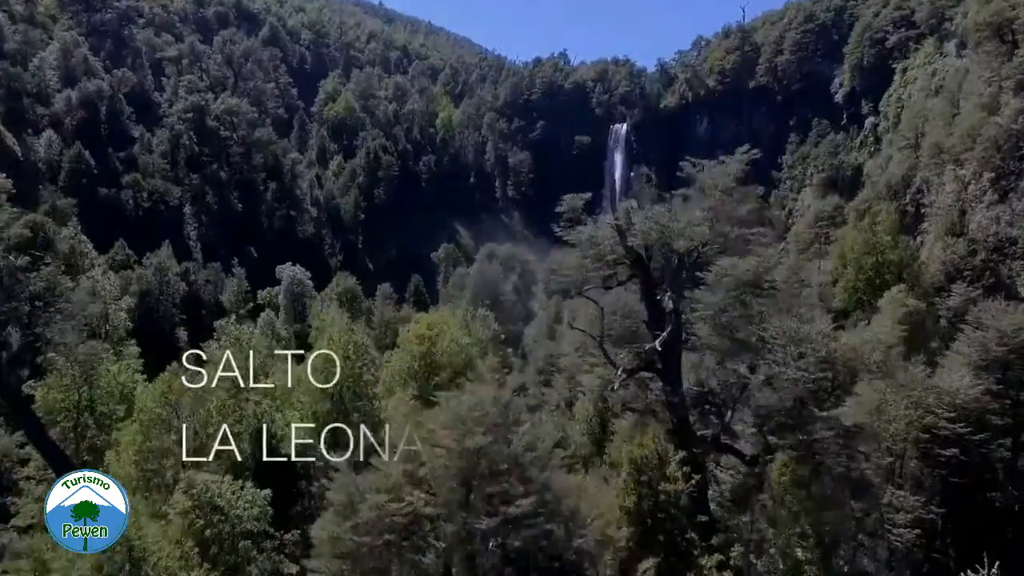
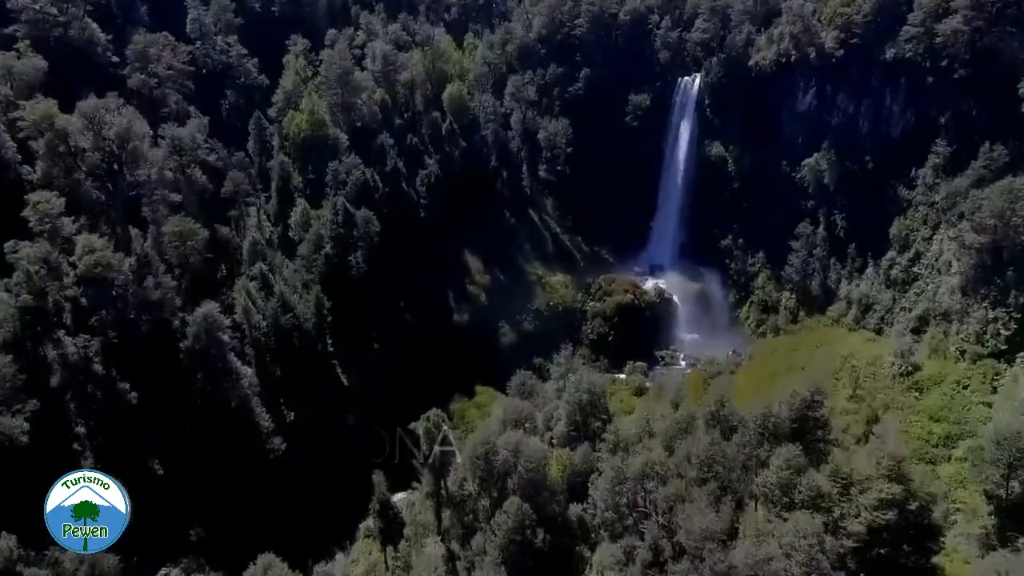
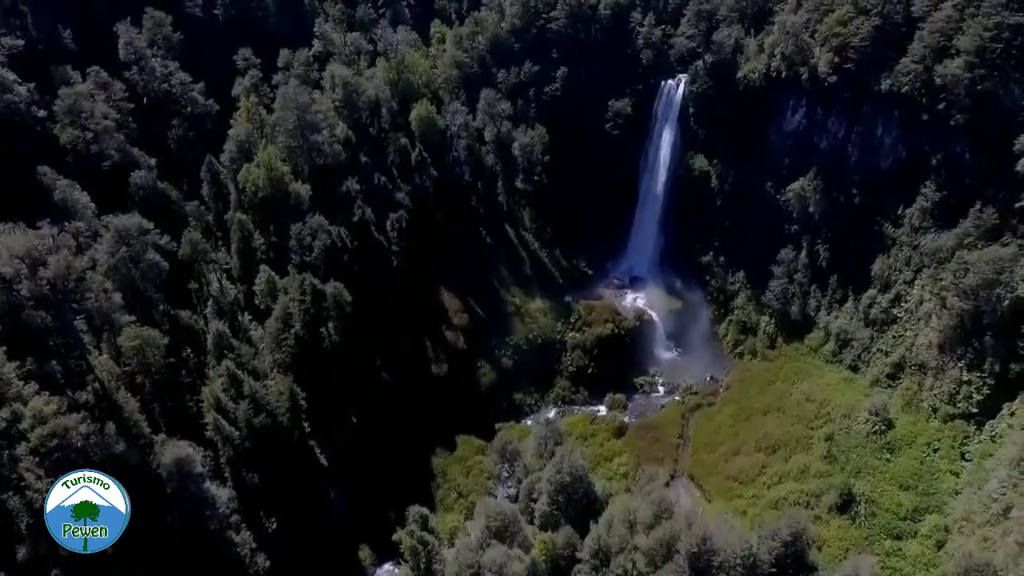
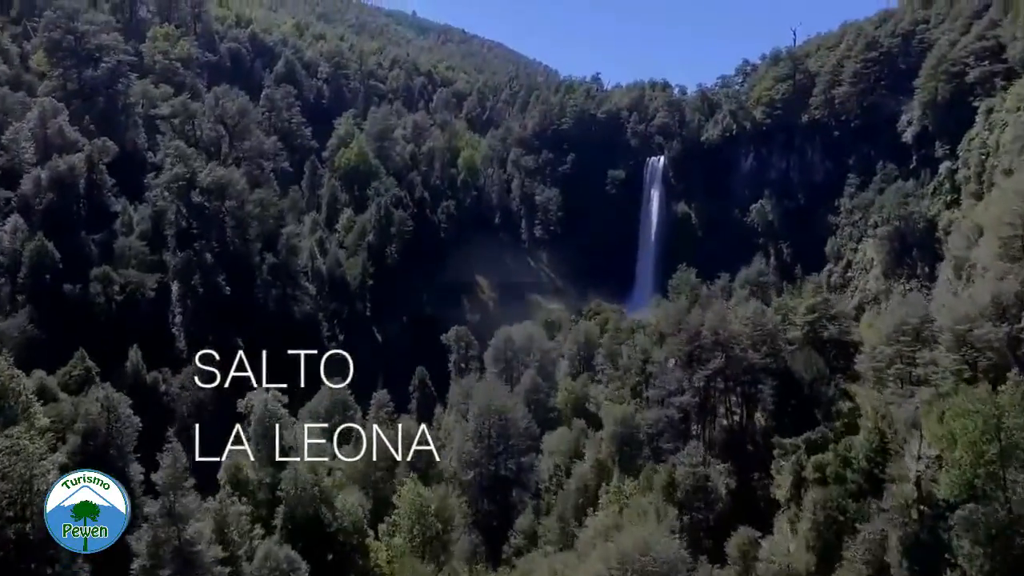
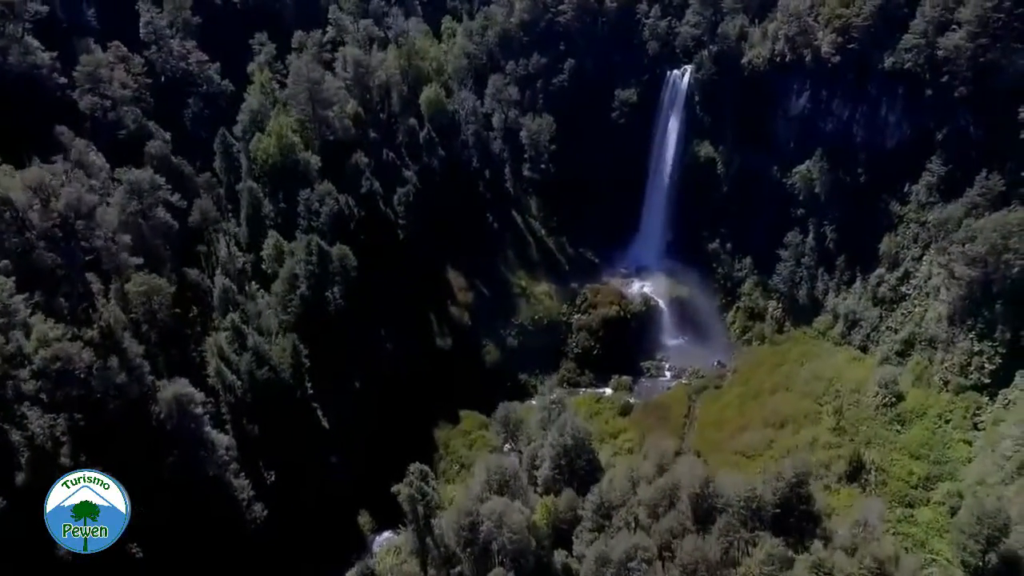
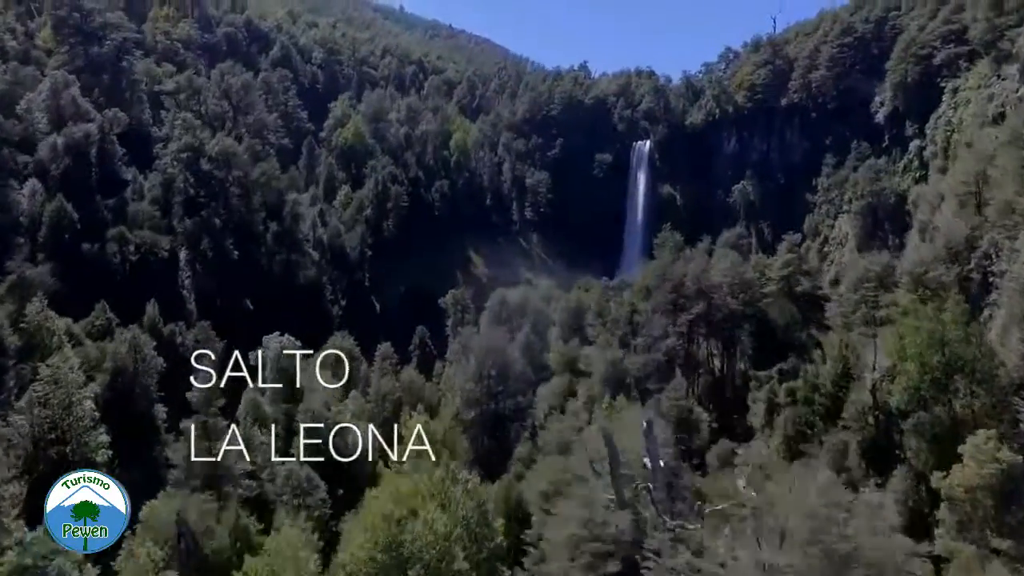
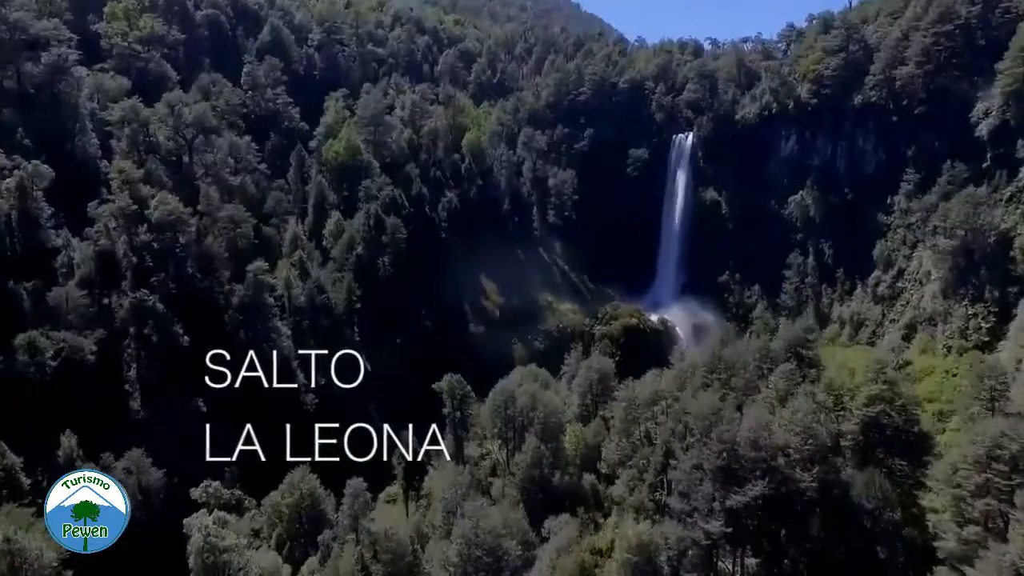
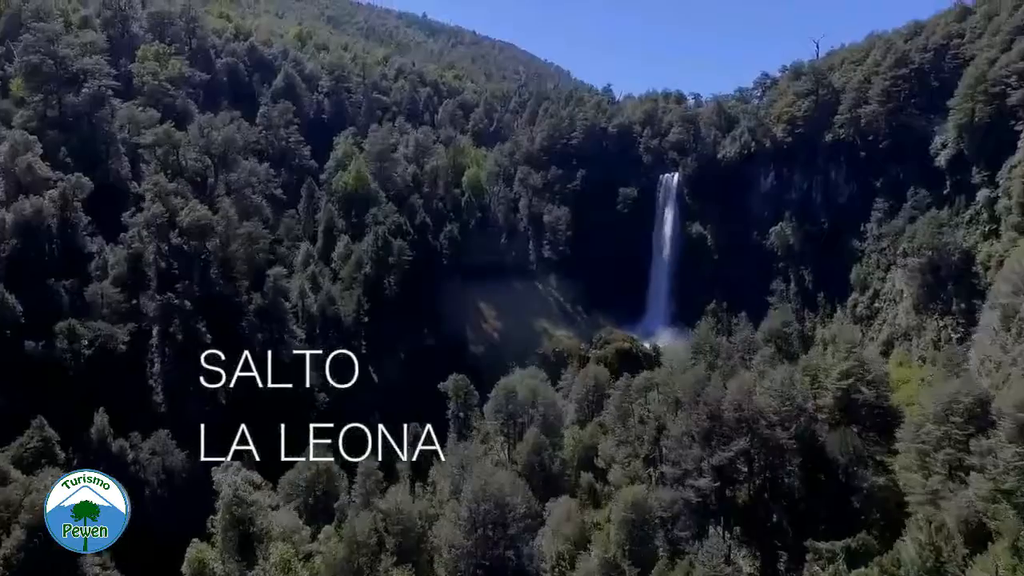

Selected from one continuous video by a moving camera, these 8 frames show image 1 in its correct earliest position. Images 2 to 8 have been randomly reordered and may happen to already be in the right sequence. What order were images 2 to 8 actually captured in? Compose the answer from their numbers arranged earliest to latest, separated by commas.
6, 4, 8, 7, 2, 5, 3
